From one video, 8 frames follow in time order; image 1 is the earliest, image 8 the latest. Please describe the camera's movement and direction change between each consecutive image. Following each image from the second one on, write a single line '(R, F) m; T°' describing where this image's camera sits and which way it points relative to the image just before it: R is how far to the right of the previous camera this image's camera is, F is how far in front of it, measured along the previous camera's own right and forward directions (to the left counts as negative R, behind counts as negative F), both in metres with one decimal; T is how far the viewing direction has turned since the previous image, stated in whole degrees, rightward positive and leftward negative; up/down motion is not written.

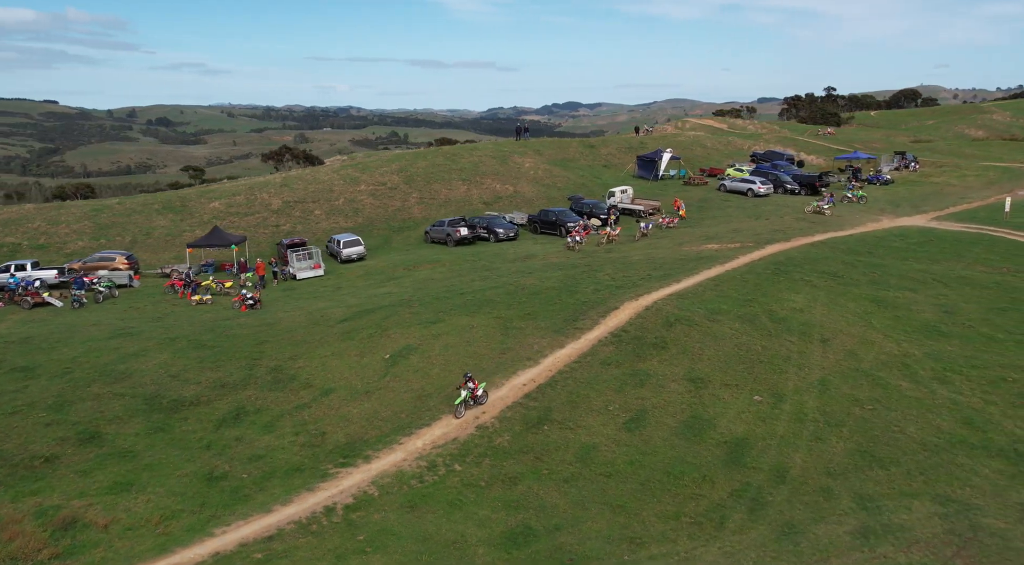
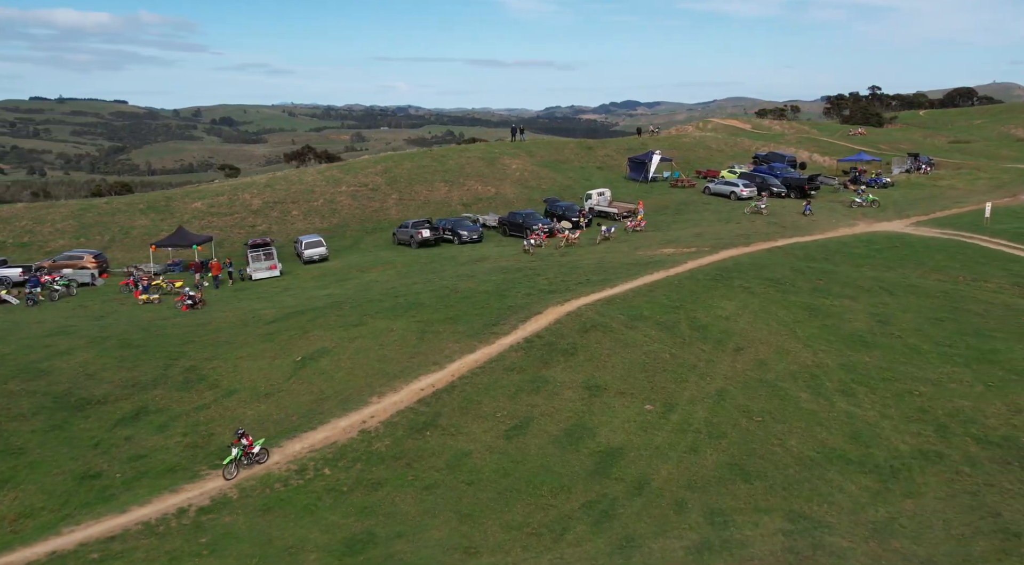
(+3.8, +0.2) m; -2°
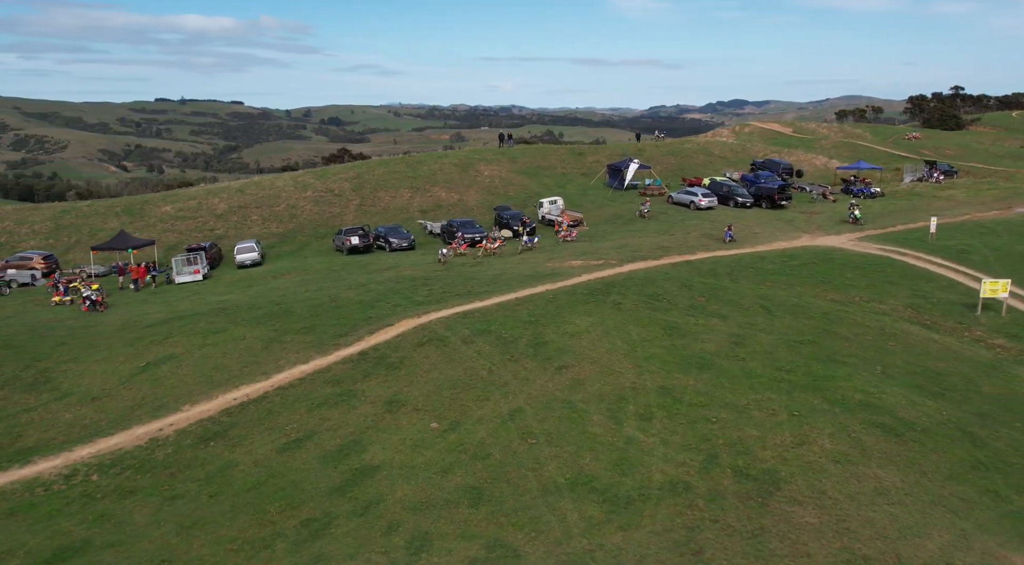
(+7.0, +0.3) m; -4°
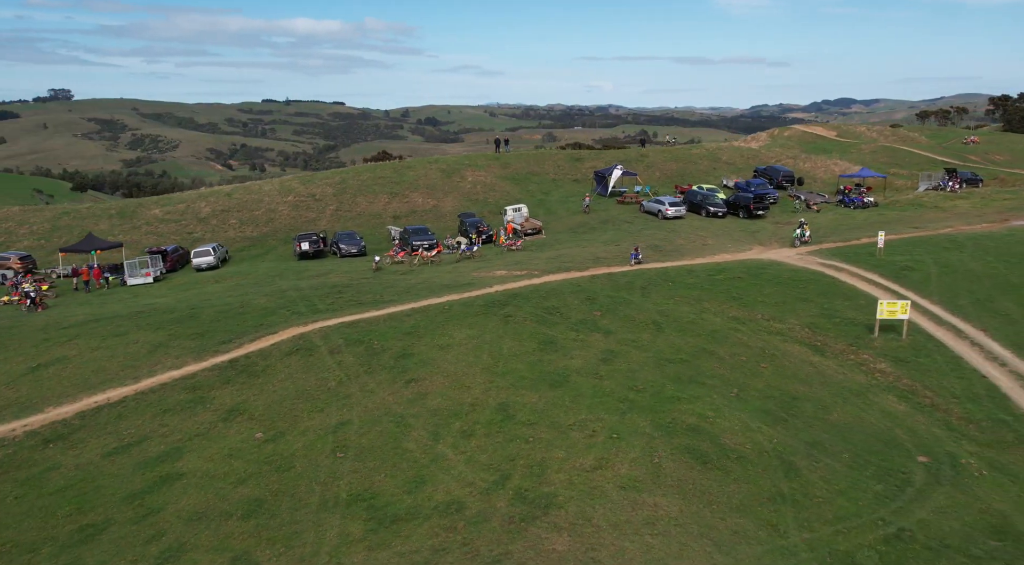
(+6.1, +0.2) m; -4°
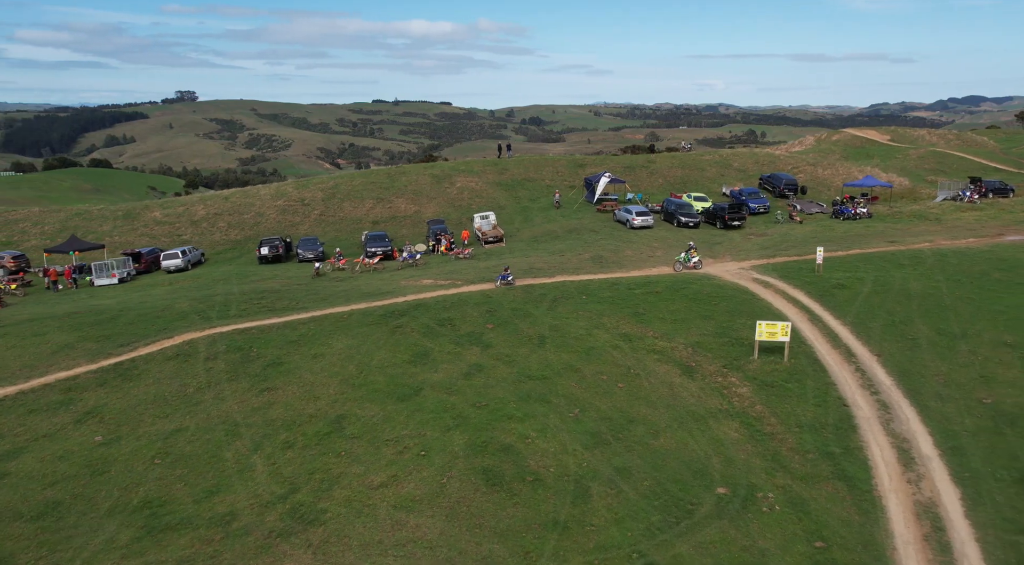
(+6.3, +0.2) m; -5°
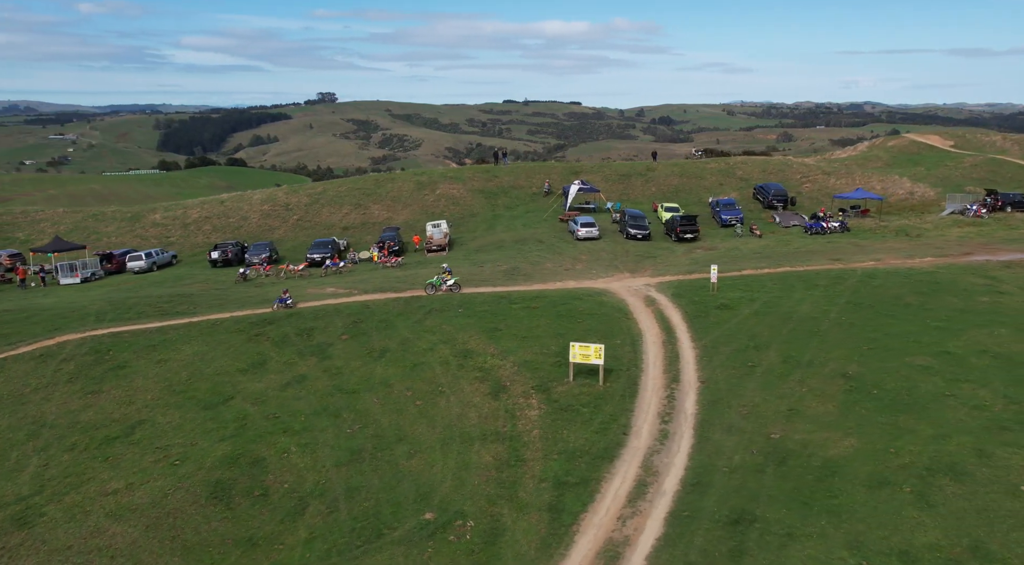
(+8.3, +0.3) m; -6°
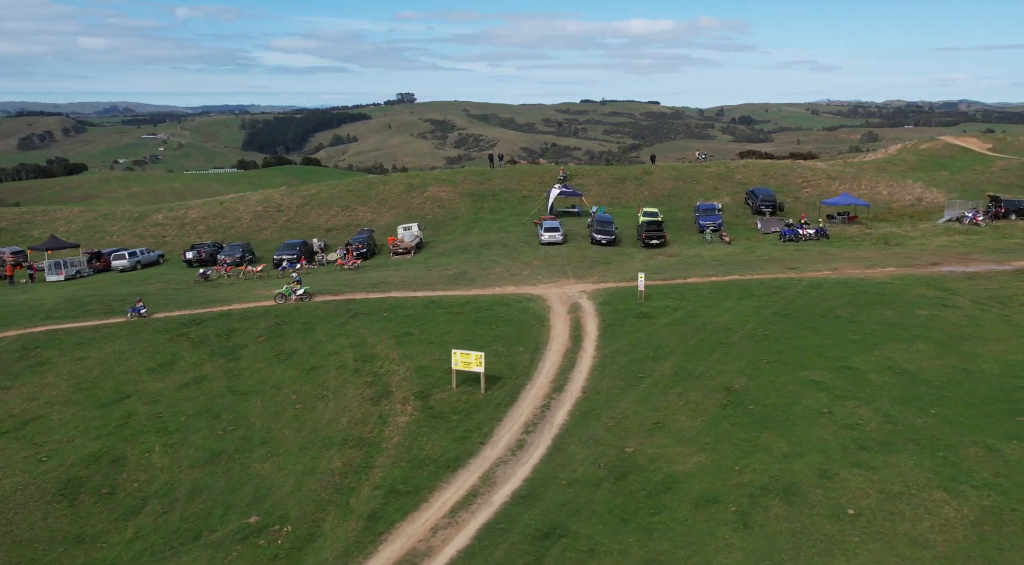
(+5.1, +0.1) m; -3°
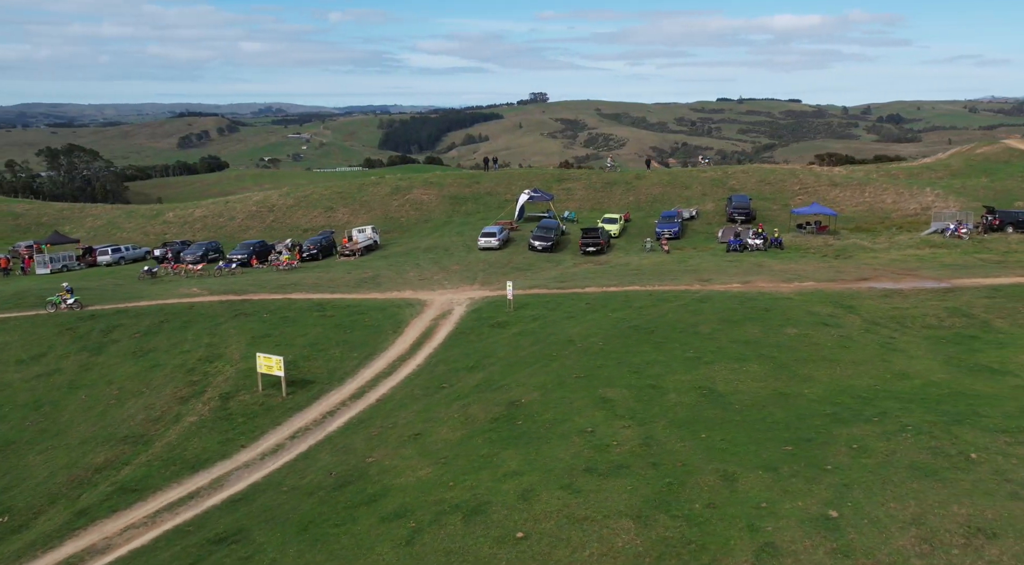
(+8.8, +0.3) m; -6°
